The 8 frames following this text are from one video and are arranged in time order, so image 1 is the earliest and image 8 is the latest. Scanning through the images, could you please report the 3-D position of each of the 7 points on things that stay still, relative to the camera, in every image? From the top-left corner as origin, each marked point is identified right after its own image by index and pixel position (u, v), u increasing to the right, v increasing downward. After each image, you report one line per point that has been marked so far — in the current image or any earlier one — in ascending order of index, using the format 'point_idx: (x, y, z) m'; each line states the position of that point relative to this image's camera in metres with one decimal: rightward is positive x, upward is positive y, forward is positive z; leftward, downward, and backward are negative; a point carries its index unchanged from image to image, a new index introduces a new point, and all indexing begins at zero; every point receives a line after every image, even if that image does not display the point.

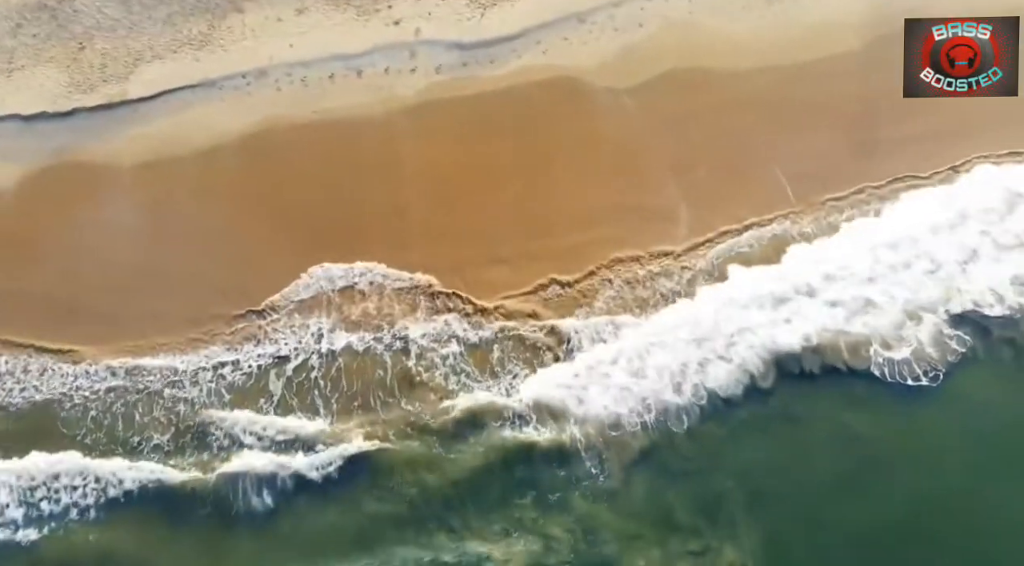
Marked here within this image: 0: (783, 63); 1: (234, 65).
0: (+4.1, +3.5, +15.4) m
1: (-4.4, +3.5, +16.1) m
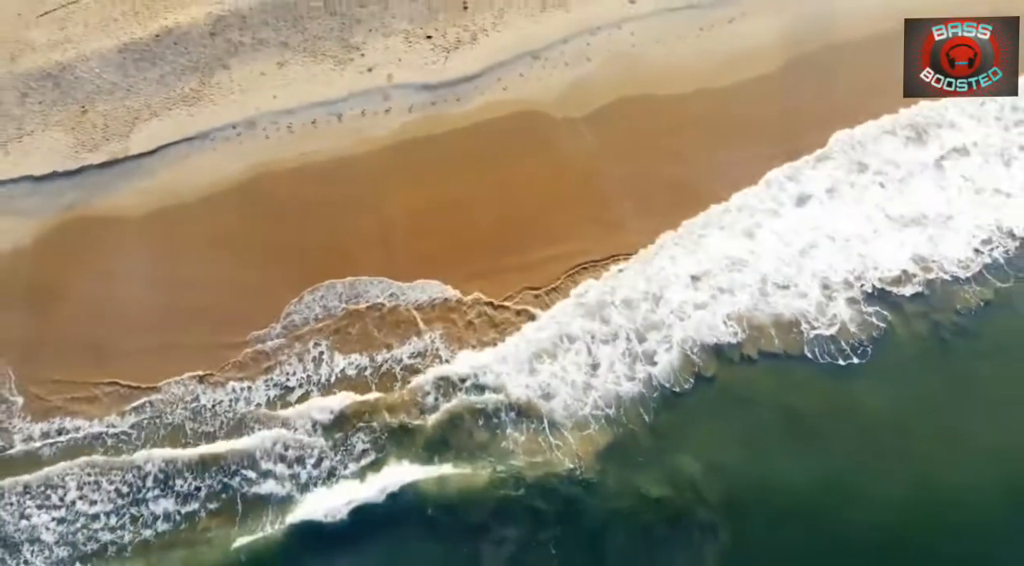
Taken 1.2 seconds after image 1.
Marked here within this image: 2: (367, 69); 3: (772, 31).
0: (+3.4, +3.6, +17.6) m
1: (-5.1, +2.9, +17.8) m
2: (-2.5, +3.8, +17.8) m
3: (+4.6, +4.4, +17.6) m
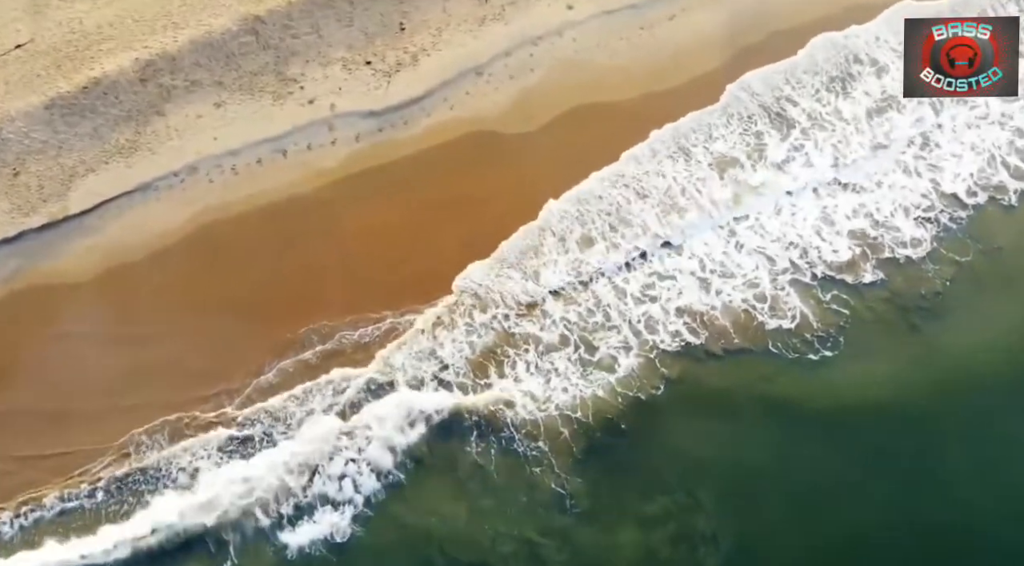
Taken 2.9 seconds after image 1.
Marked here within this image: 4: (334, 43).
0: (+2.5, +3.6, +17.5) m
1: (-5.9, +2.0, +17.2) m
2: (-3.5, +3.1, +17.3) m
3: (+3.5, +4.5, +17.5) m
4: (-3.1, +4.1, +17.4) m
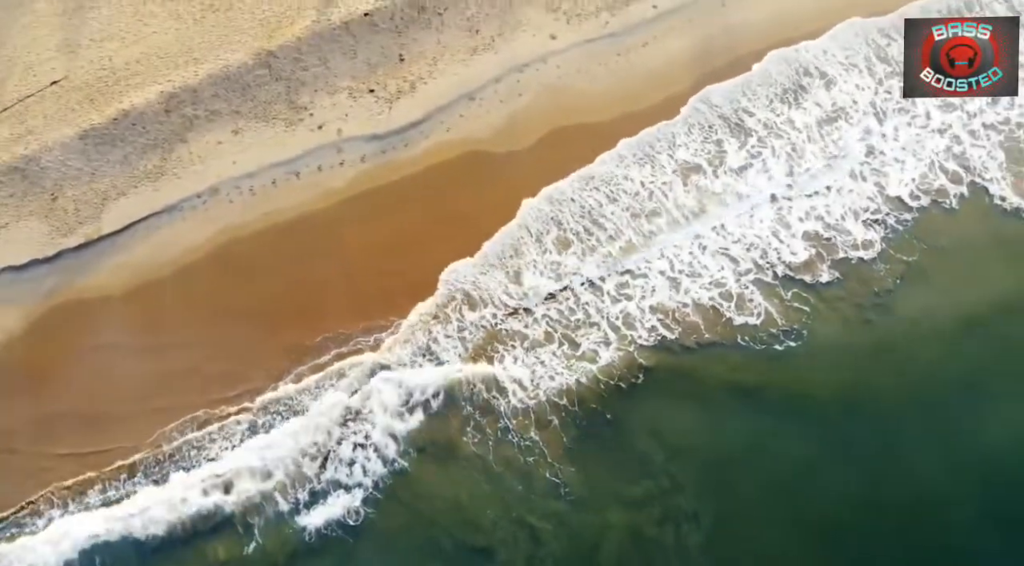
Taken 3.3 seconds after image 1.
0: (+2.3, +3.6, +19.3) m
1: (-6.0, +1.8, +18.9) m
2: (-3.7, +3.0, +19.1) m
3: (+3.3, +4.5, +19.3) m
4: (-3.3, +4.0, +19.1) m
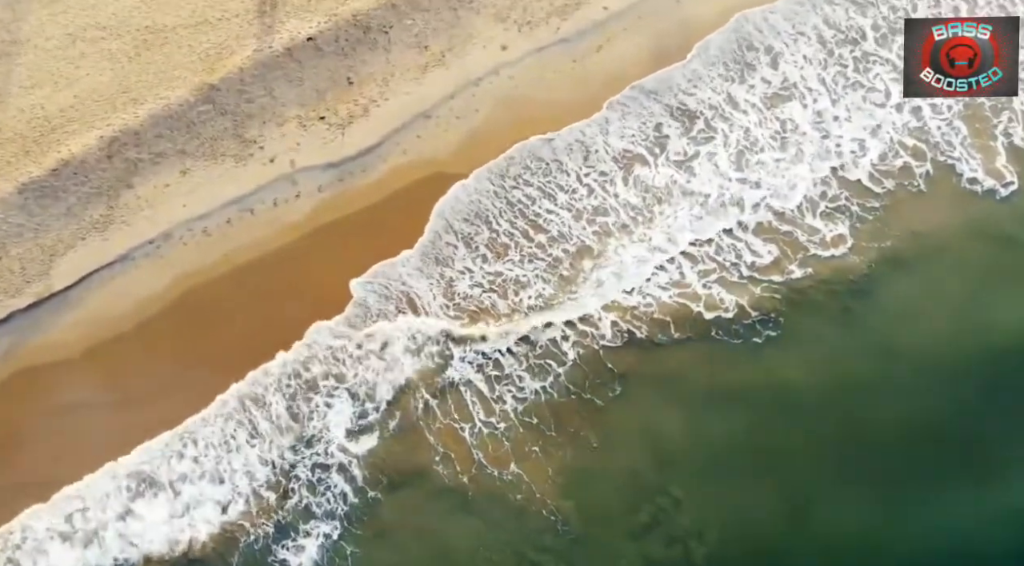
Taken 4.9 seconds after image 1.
0: (+1.5, +3.4, +18.7) m
1: (-6.7, +0.9, +18.1) m
2: (-4.4, +2.2, +18.3) m
3: (+2.4, +4.4, +18.8) m
4: (-4.1, +3.3, +18.4) m
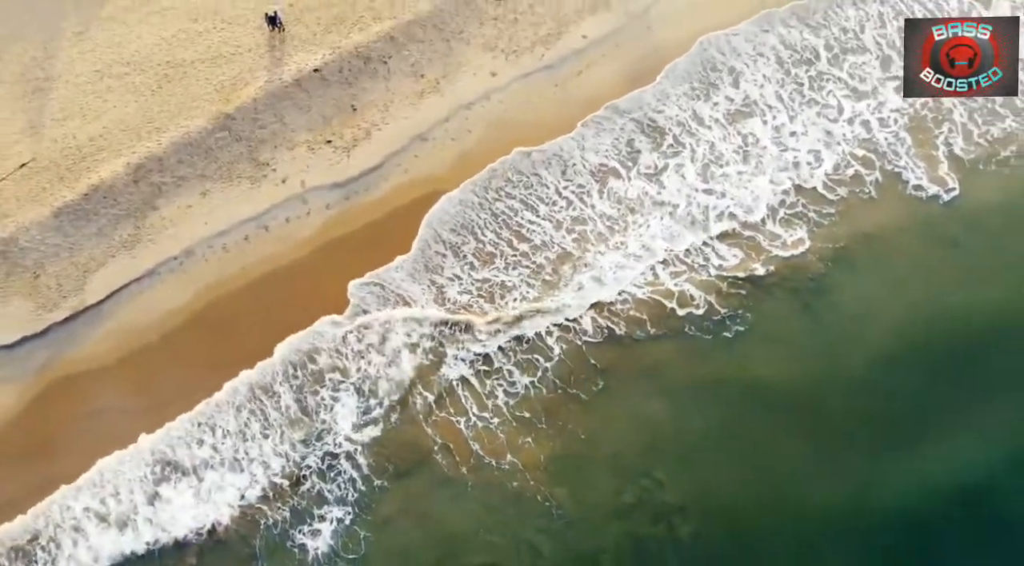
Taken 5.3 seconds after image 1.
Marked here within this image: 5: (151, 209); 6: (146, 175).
0: (+1.2, +3.3, +20.6) m
1: (-6.8, +0.6, +19.9) m
2: (-4.6, +2.0, +20.1) m
3: (+2.2, +4.3, +20.7) m
4: (-4.3, +3.1, +20.2) m
5: (-7.1, +1.5, +19.8) m
6: (-7.2, +2.1, +19.8) m
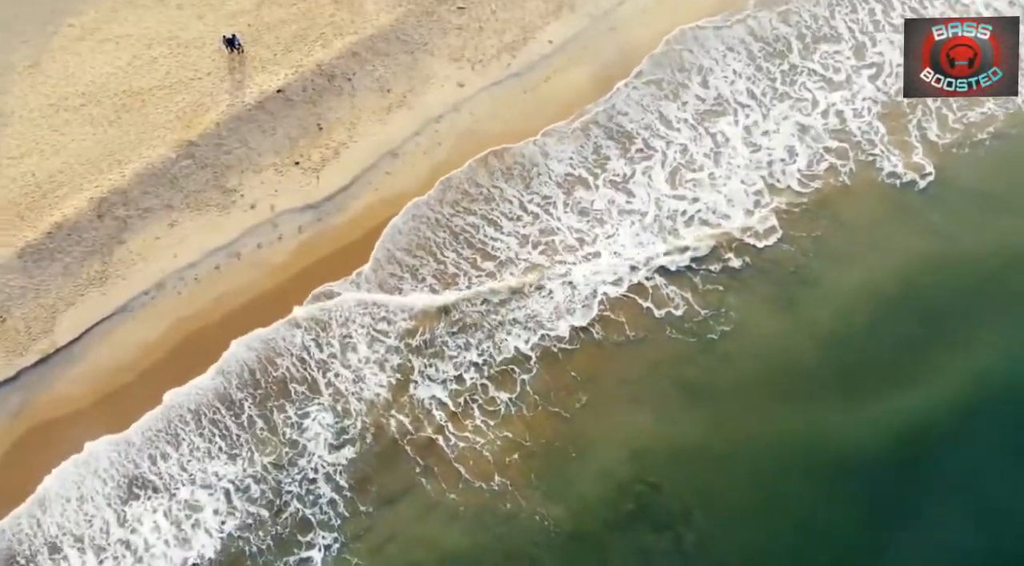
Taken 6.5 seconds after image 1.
0: (+0.6, +3.1, +20.3) m
1: (-7.2, -0.1, +19.3) m
2: (-5.1, +1.5, +19.6) m
3: (+1.5, +4.2, +20.4) m
4: (-4.9, +2.6, +19.7) m
5: (-7.5, +0.8, +19.3) m
6: (-7.7, +1.4, +19.3) m
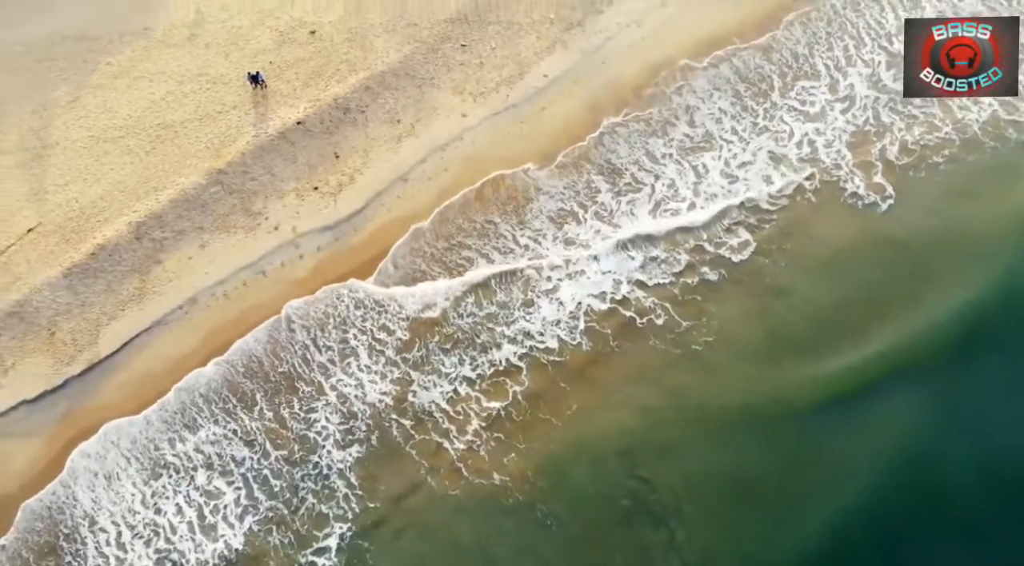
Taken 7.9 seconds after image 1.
0: (+0.6, +2.8, +22.3) m
1: (-7.2, -0.4, +21.3) m
2: (-5.1, +1.2, +21.6) m
3: (+1.5, +3.9, +22.4) m
4: (-4.9, +2.3, +21.7) m
5: (-7.5, +0.4, +21.3) m
6: (-7.7, +1.1, +21.2) m
